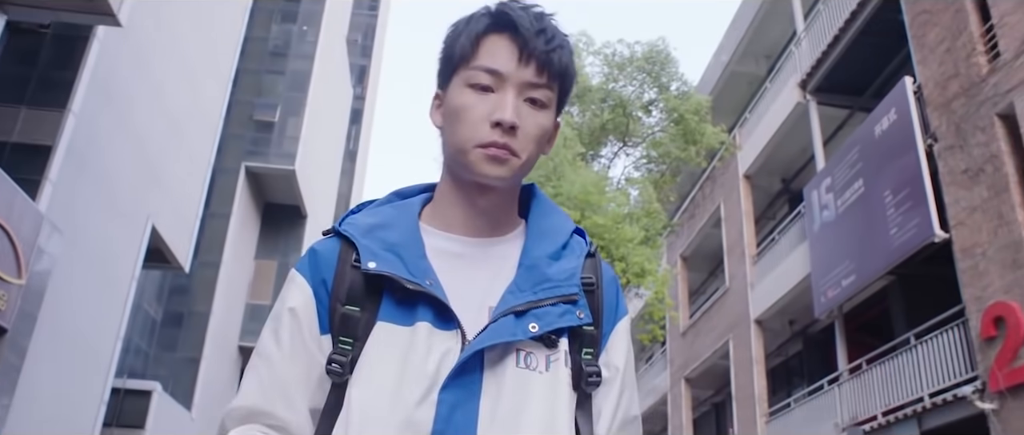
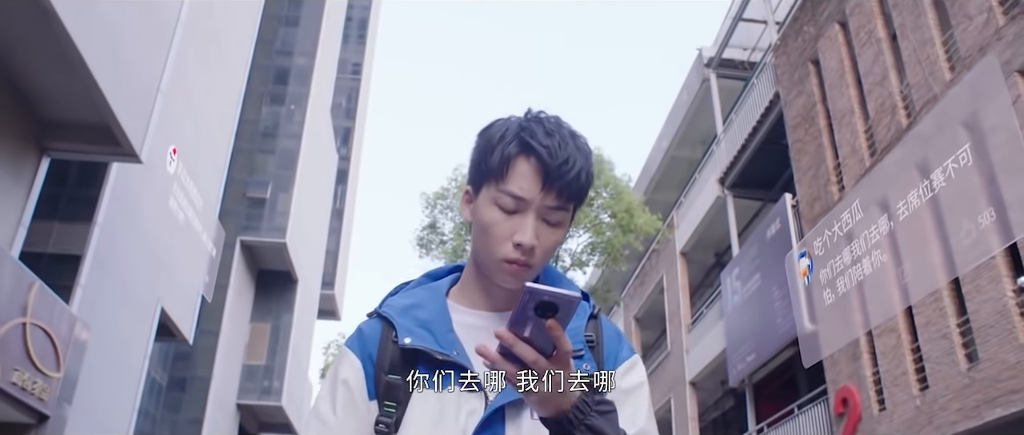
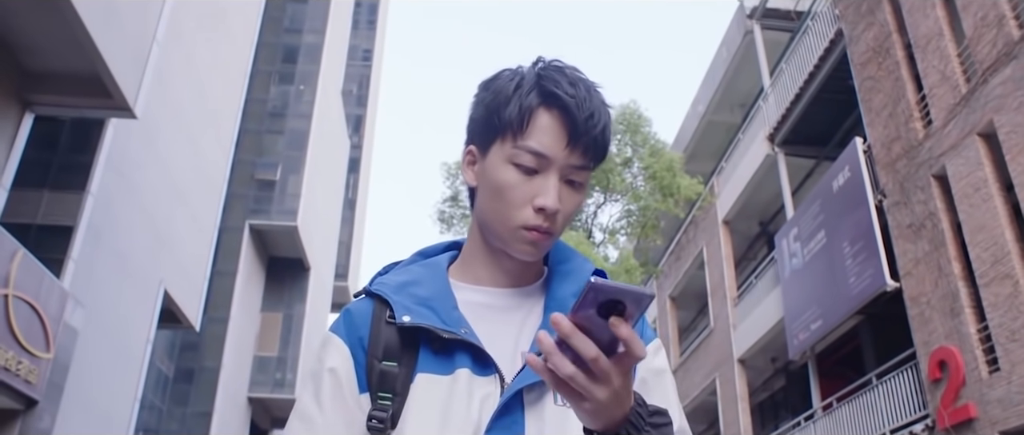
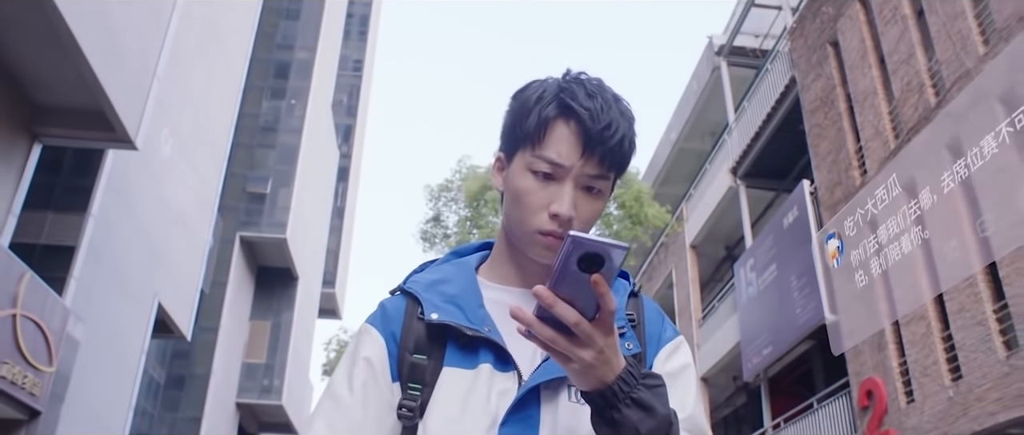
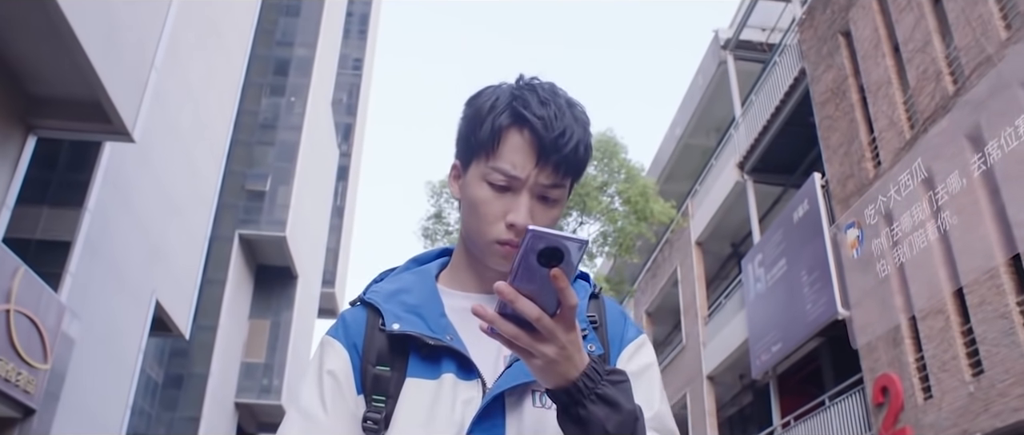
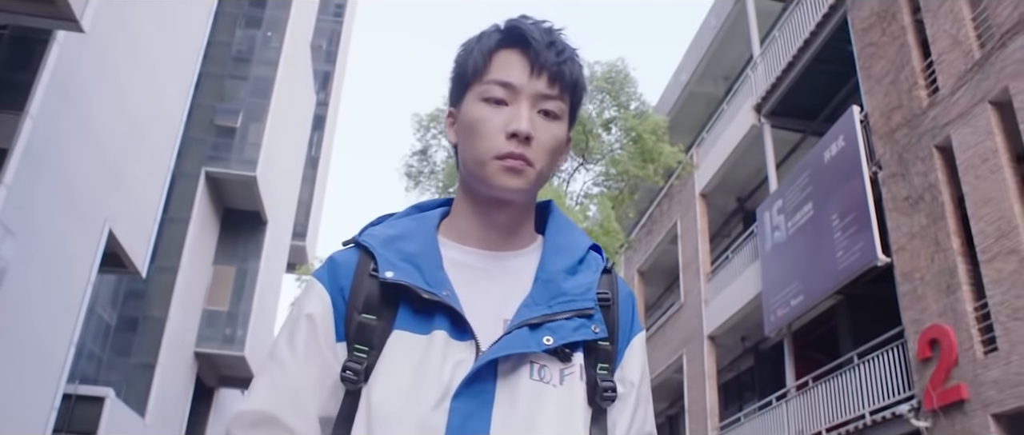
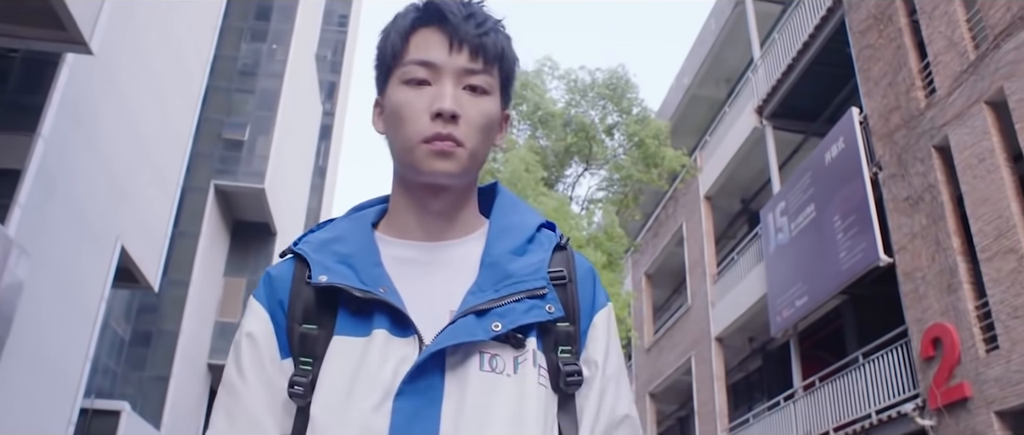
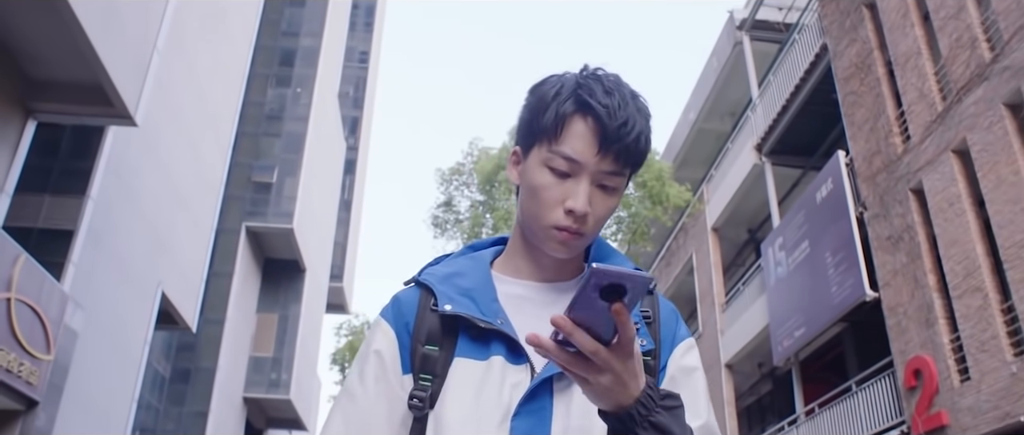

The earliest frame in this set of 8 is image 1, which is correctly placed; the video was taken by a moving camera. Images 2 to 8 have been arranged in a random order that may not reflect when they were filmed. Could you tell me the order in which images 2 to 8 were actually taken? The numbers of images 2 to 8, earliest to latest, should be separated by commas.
6, 7, 3, 8, 5, 4, 2
